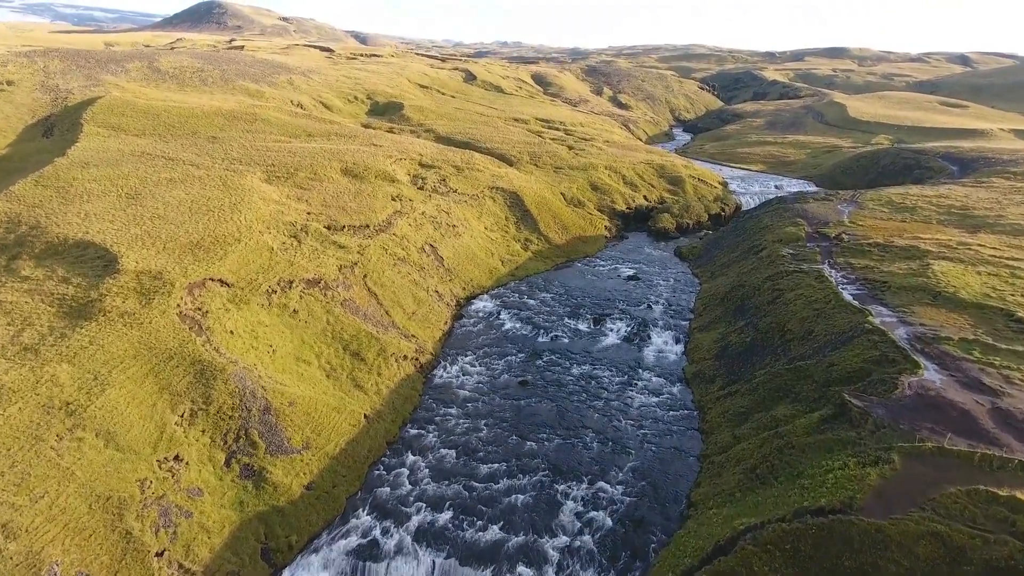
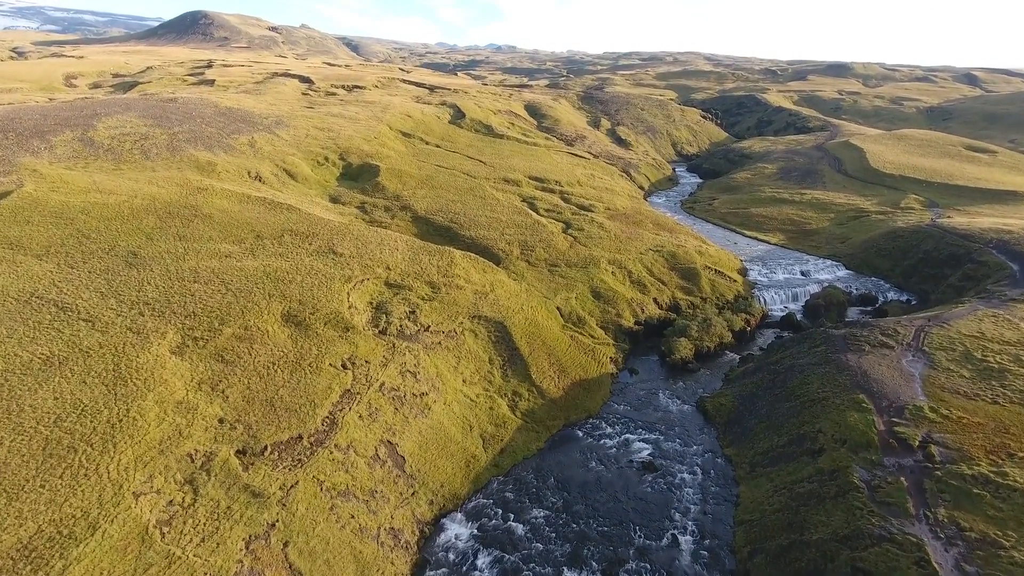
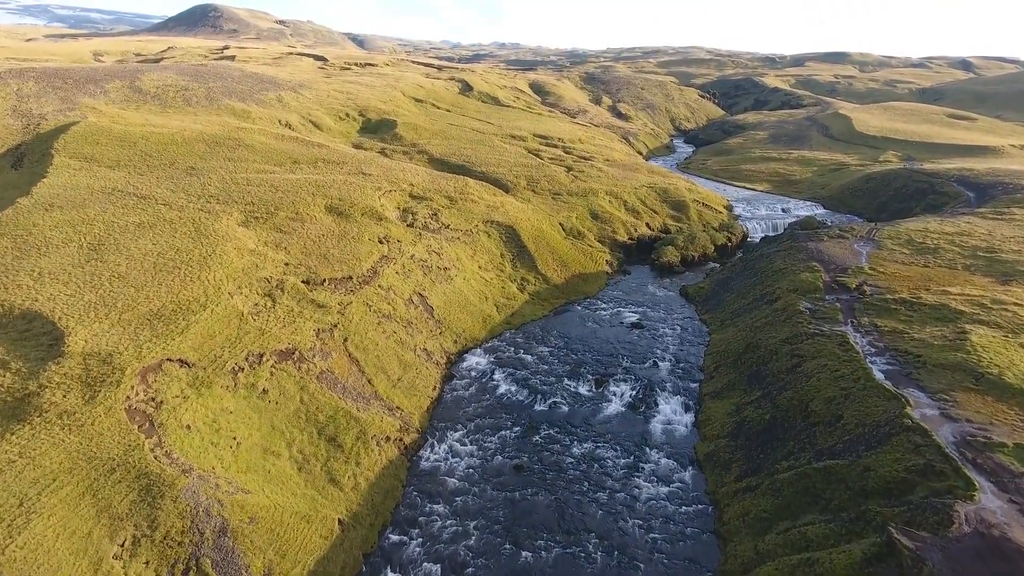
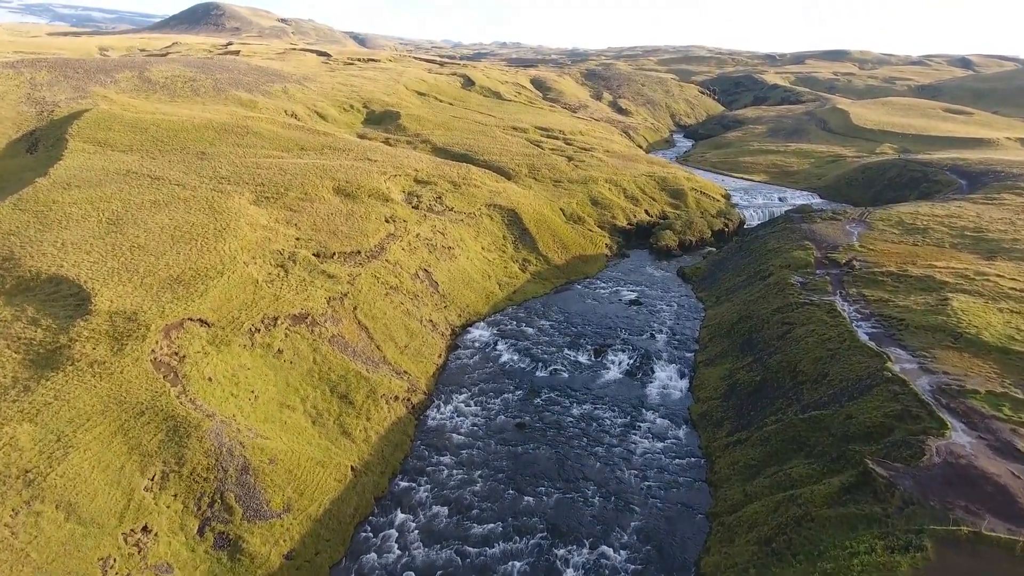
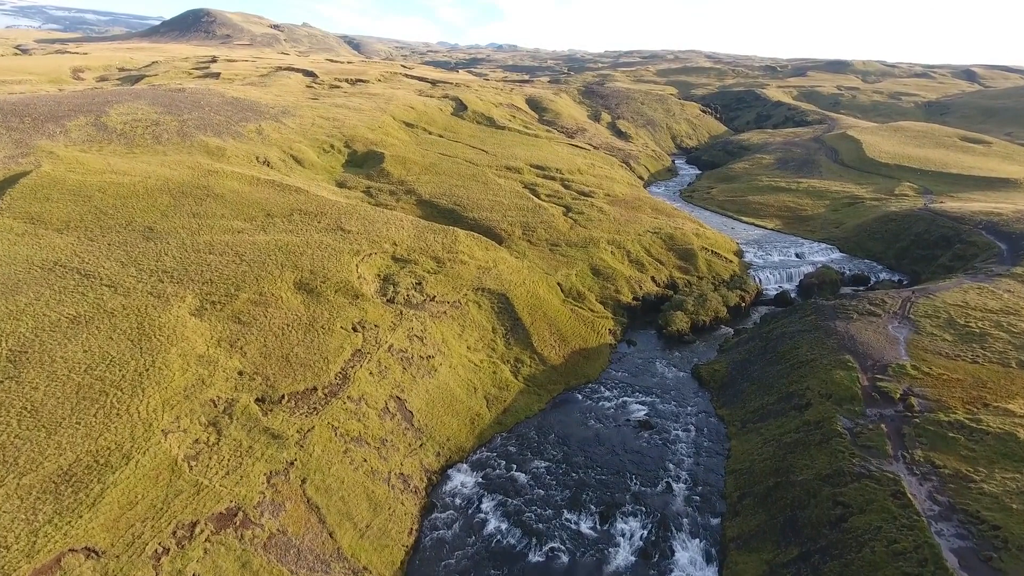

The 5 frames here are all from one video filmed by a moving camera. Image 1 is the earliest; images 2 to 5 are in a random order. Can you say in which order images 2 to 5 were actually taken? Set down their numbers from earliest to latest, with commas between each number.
4, 3, 5, 2
